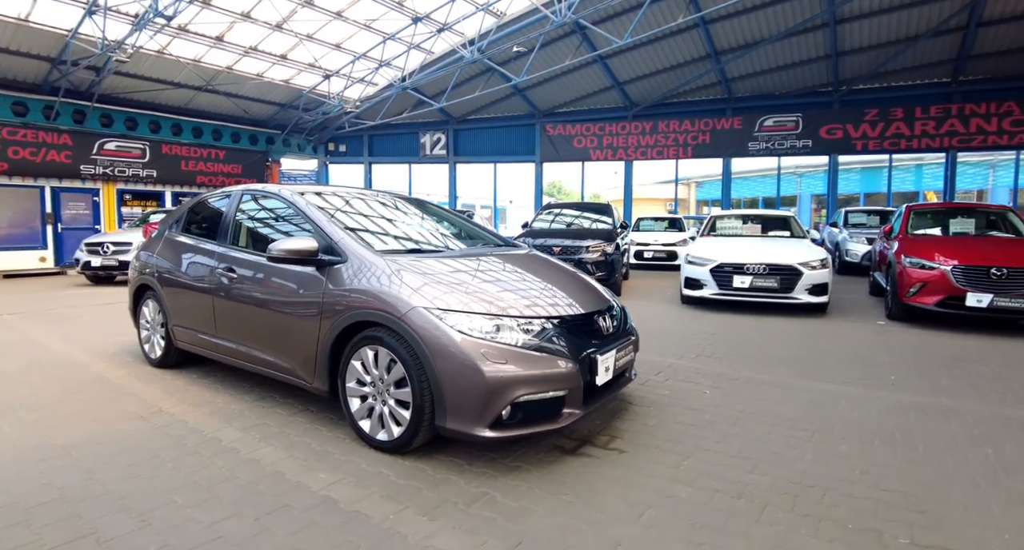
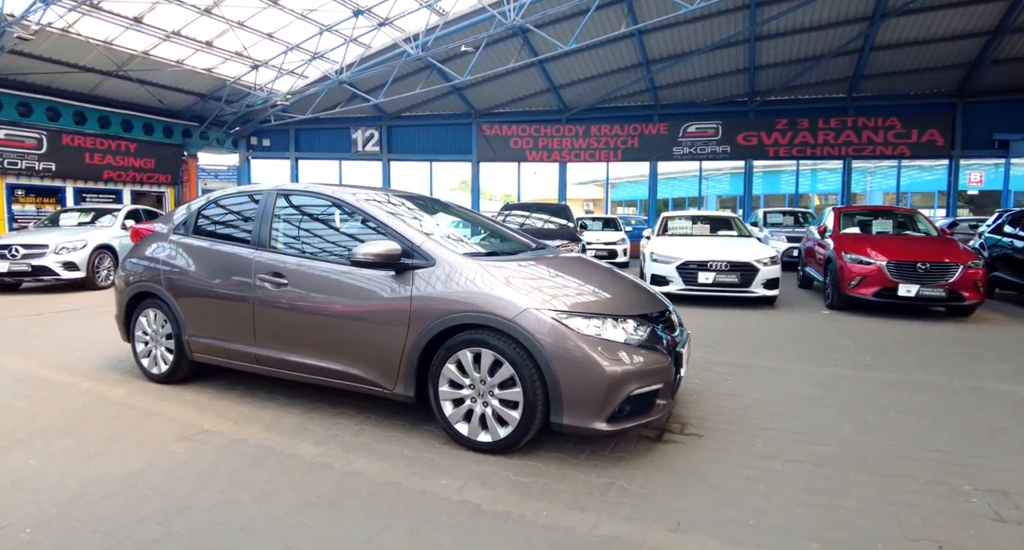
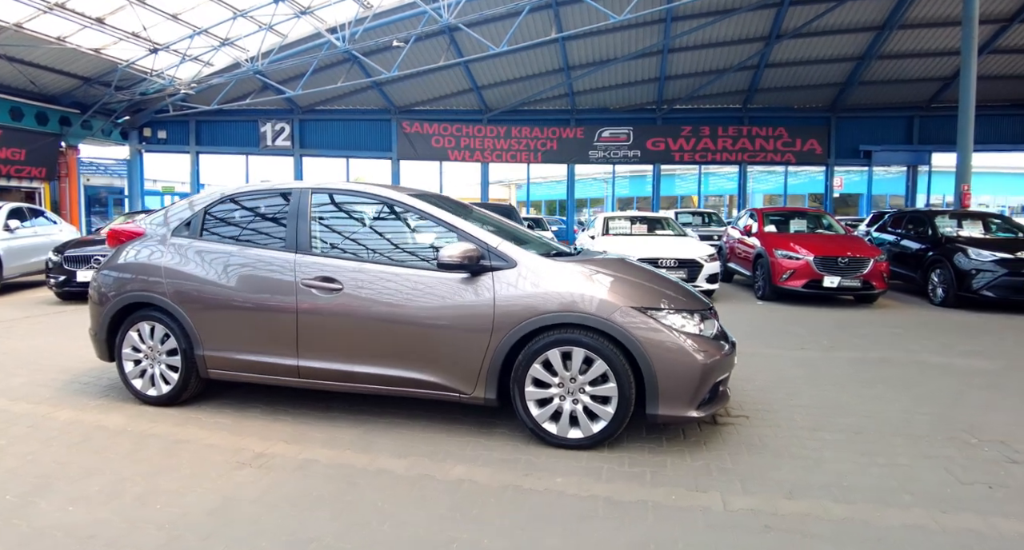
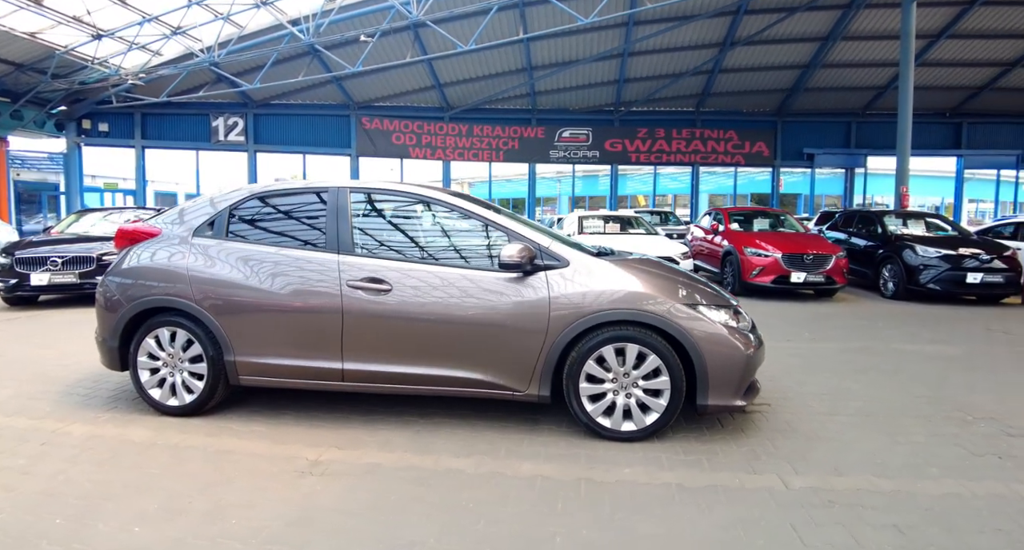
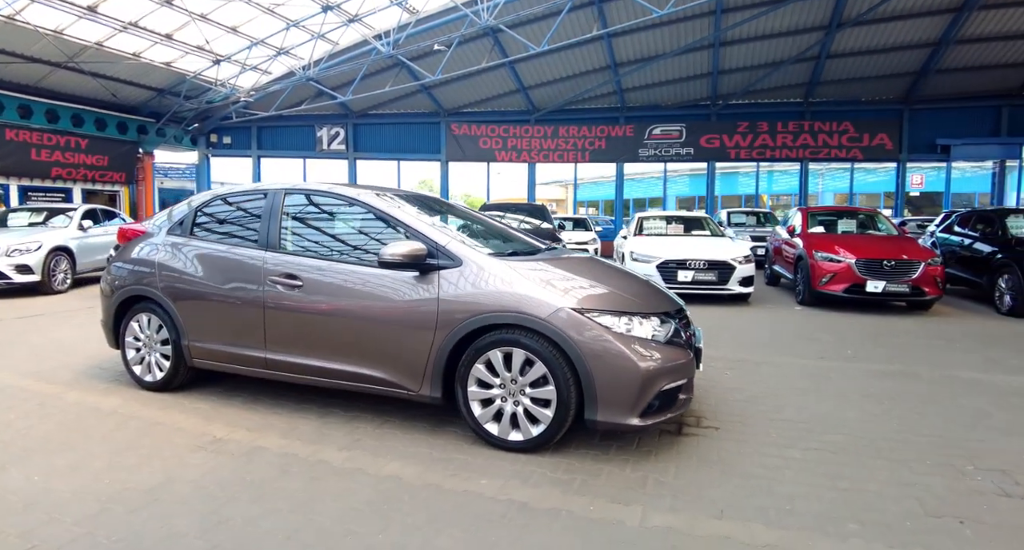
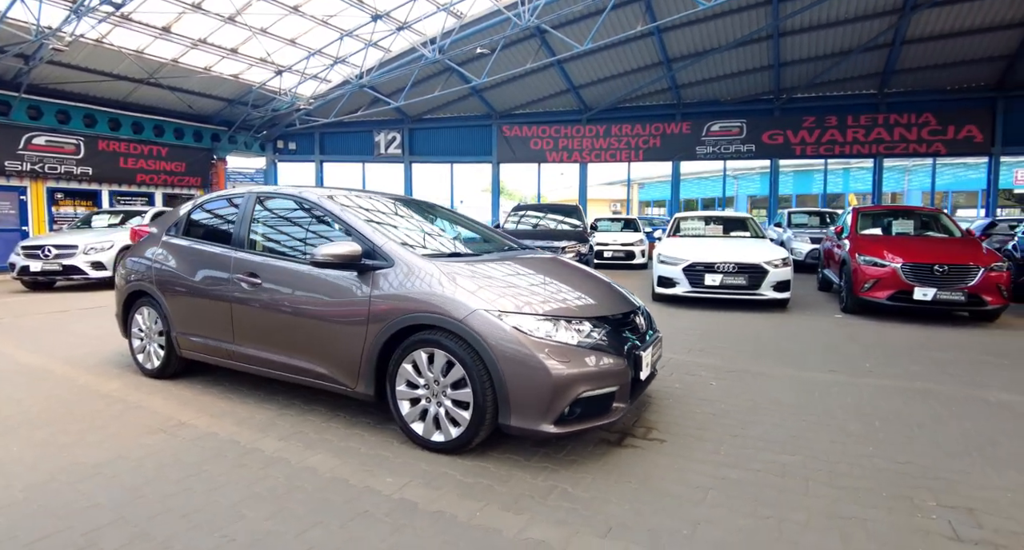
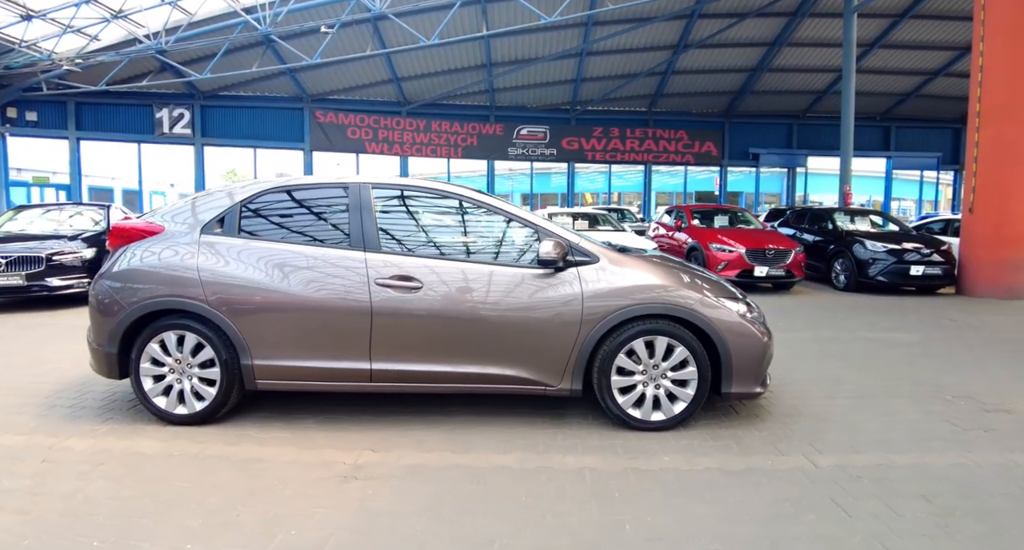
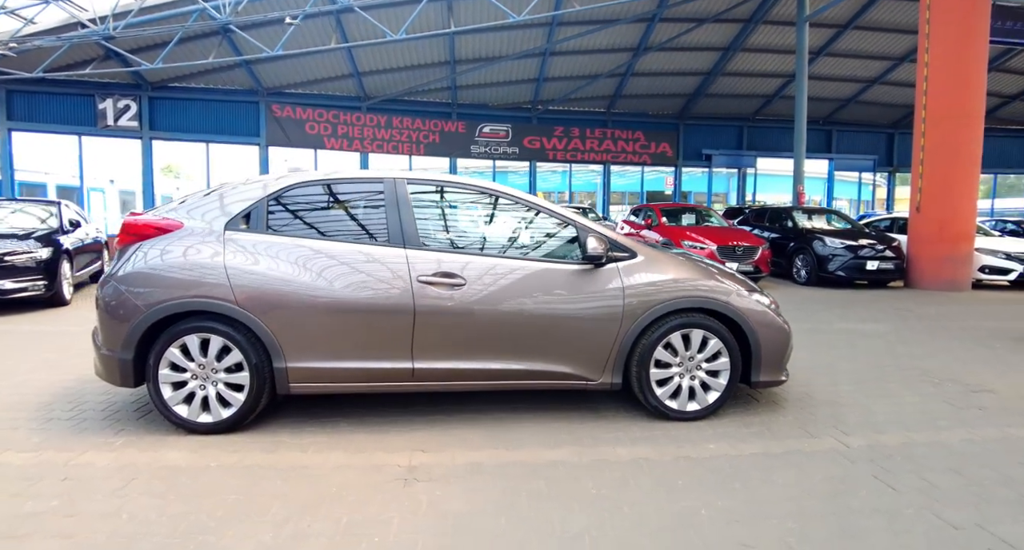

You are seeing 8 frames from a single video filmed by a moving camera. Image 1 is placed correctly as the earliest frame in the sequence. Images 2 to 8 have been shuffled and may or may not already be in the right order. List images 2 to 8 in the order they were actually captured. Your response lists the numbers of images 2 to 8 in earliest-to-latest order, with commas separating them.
6, 2, 5, 3, 4, 7, 8
